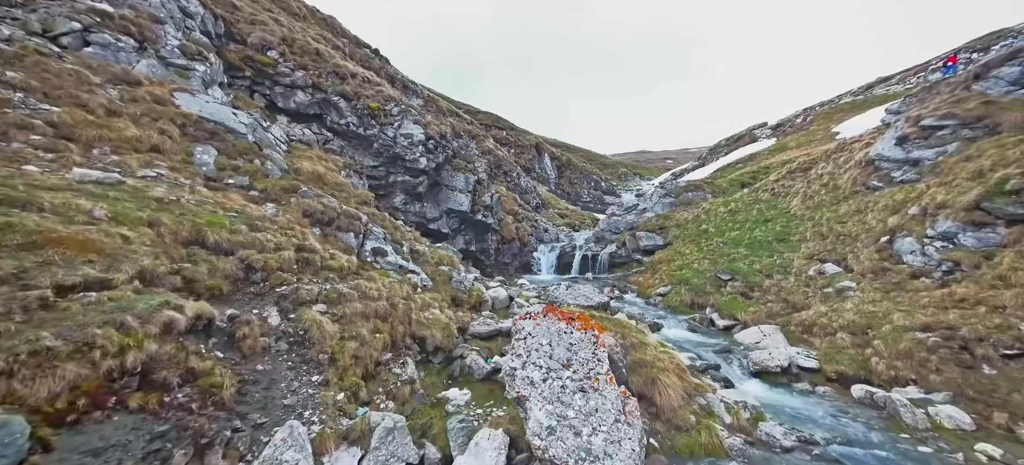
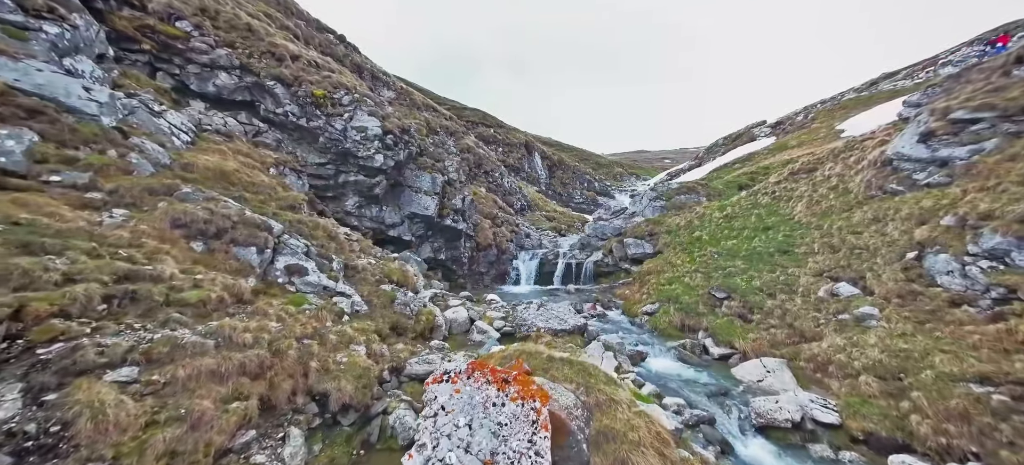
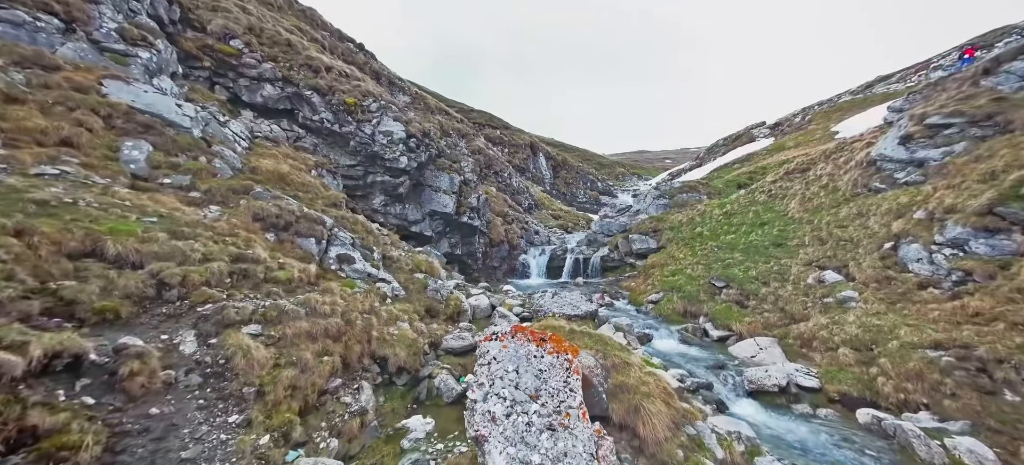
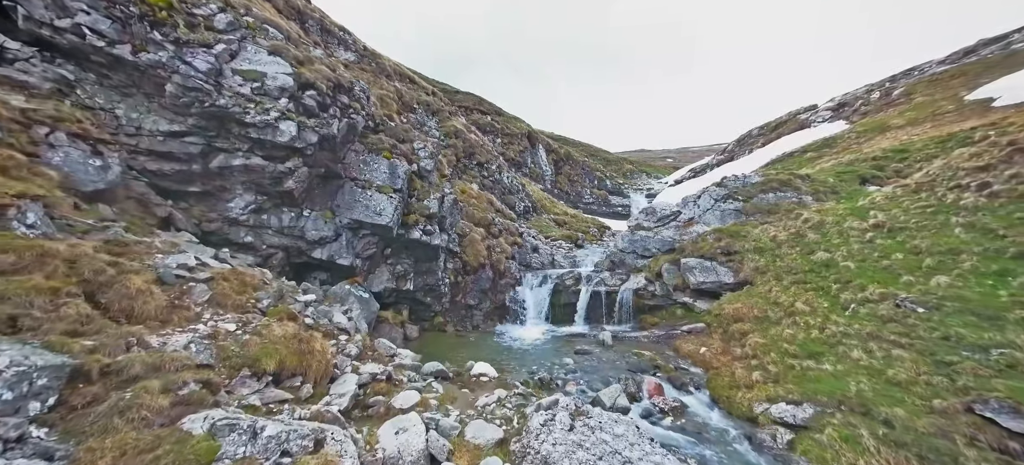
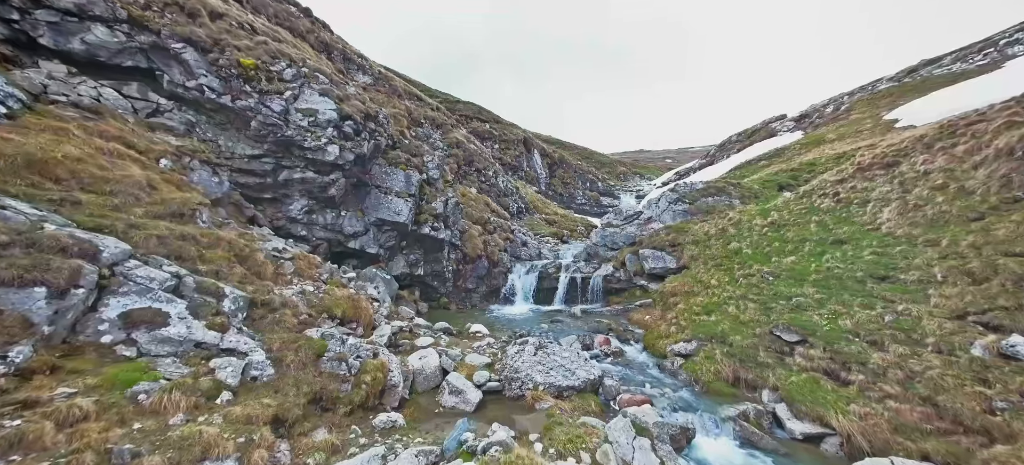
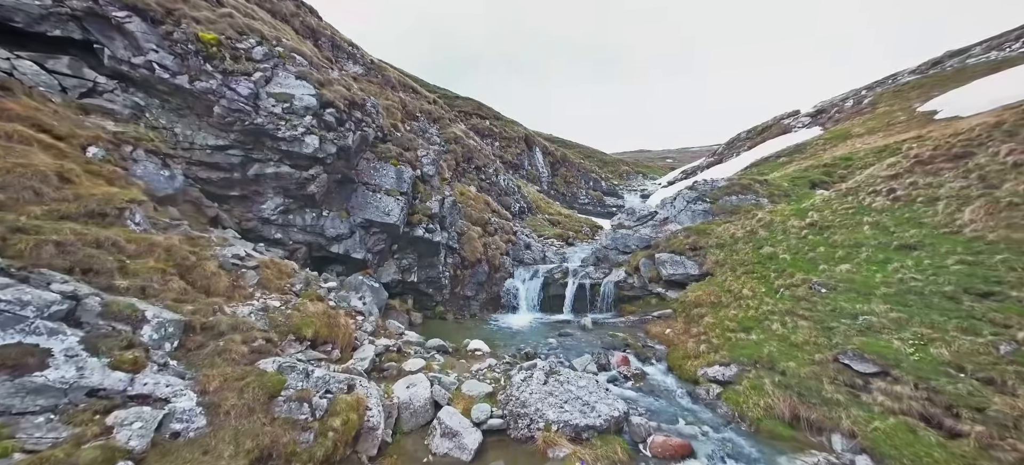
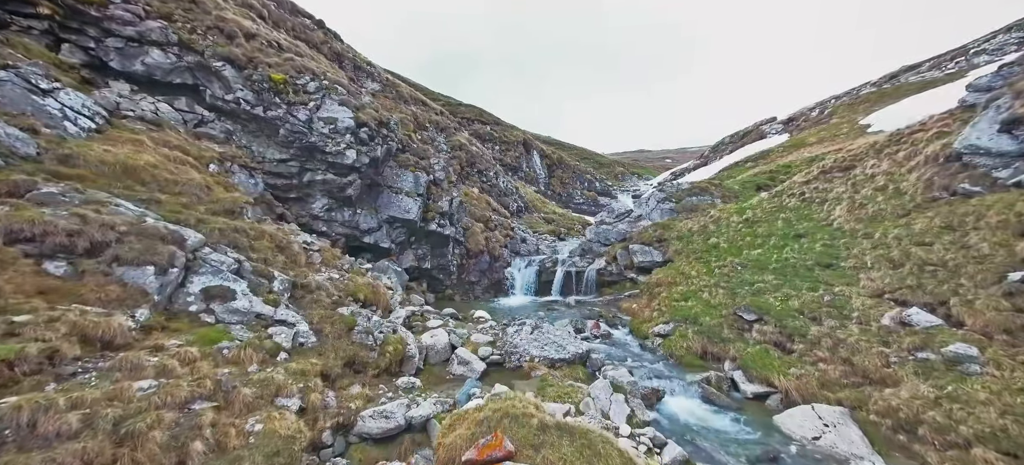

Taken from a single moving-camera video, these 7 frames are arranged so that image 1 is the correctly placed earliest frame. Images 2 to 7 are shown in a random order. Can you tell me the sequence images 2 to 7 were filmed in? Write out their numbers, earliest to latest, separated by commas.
3, 2, 7, 5, 6, 4
